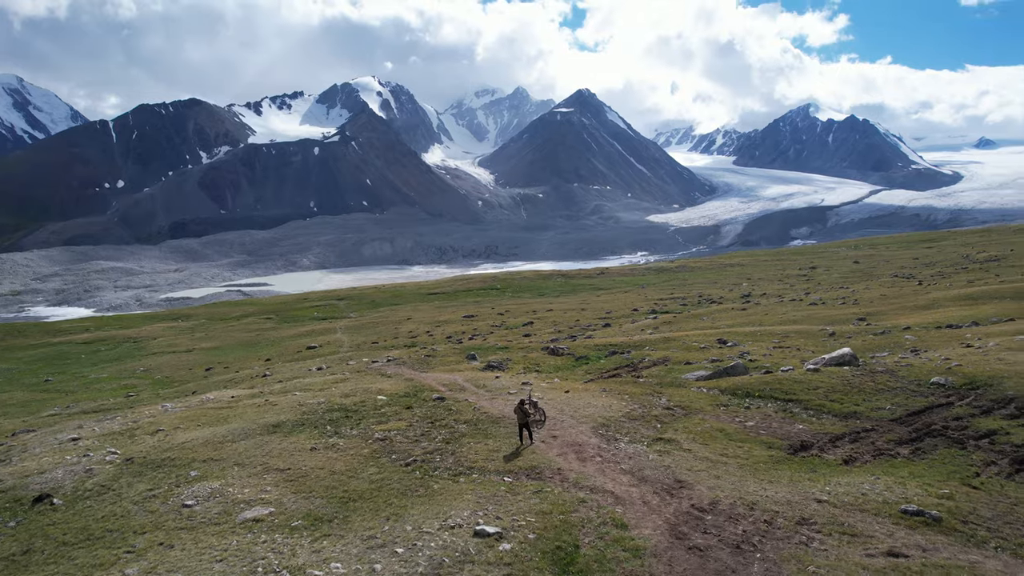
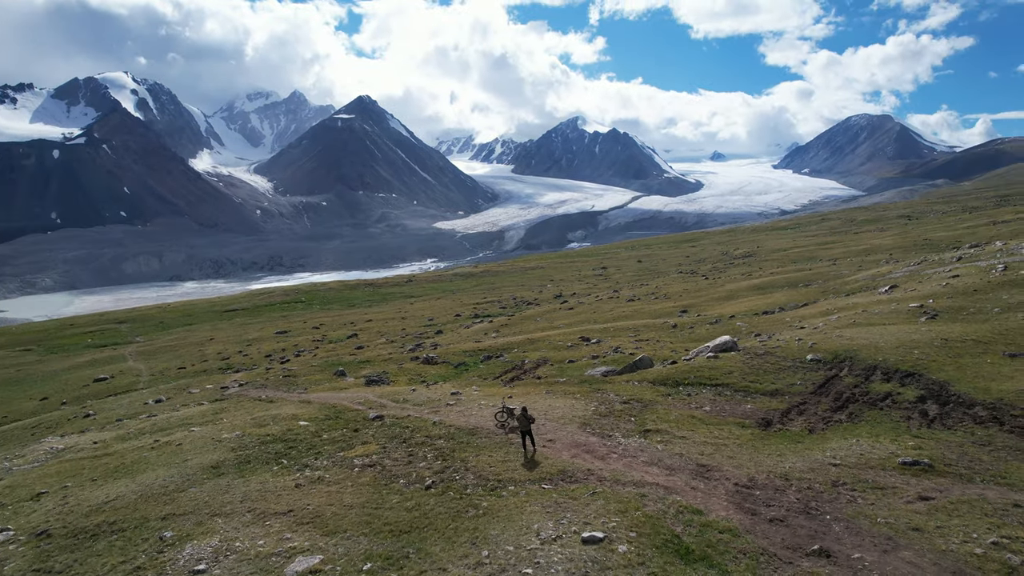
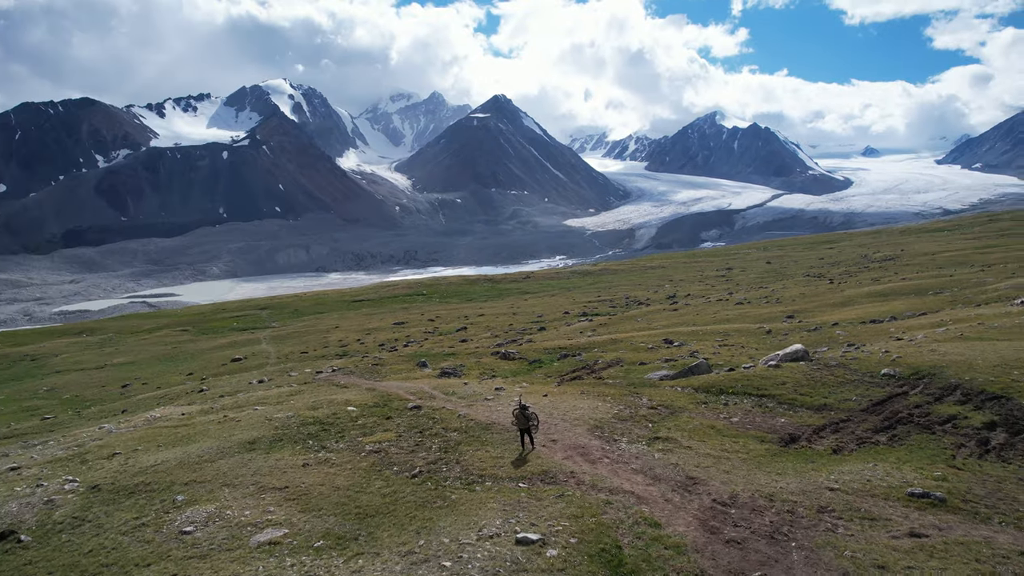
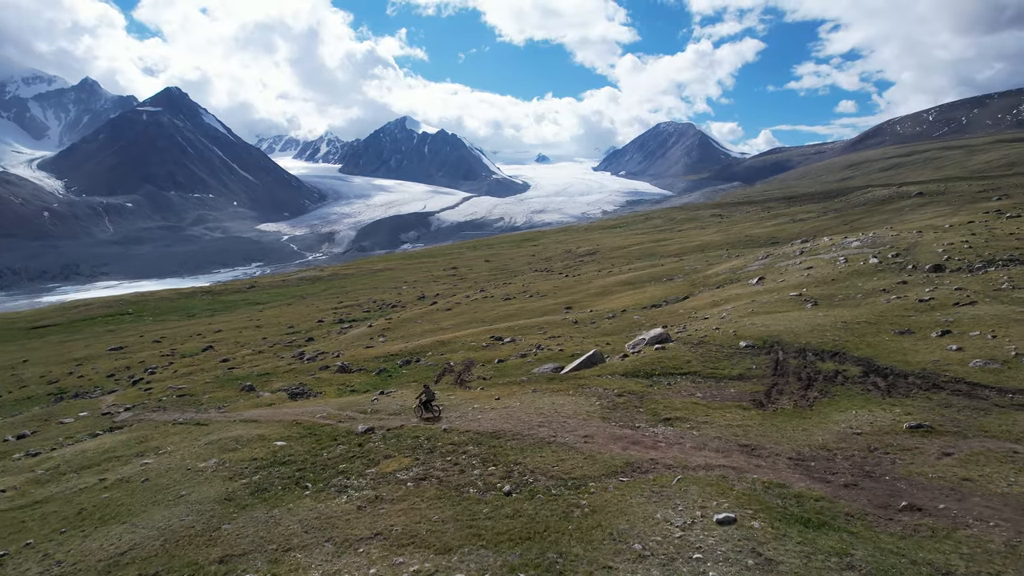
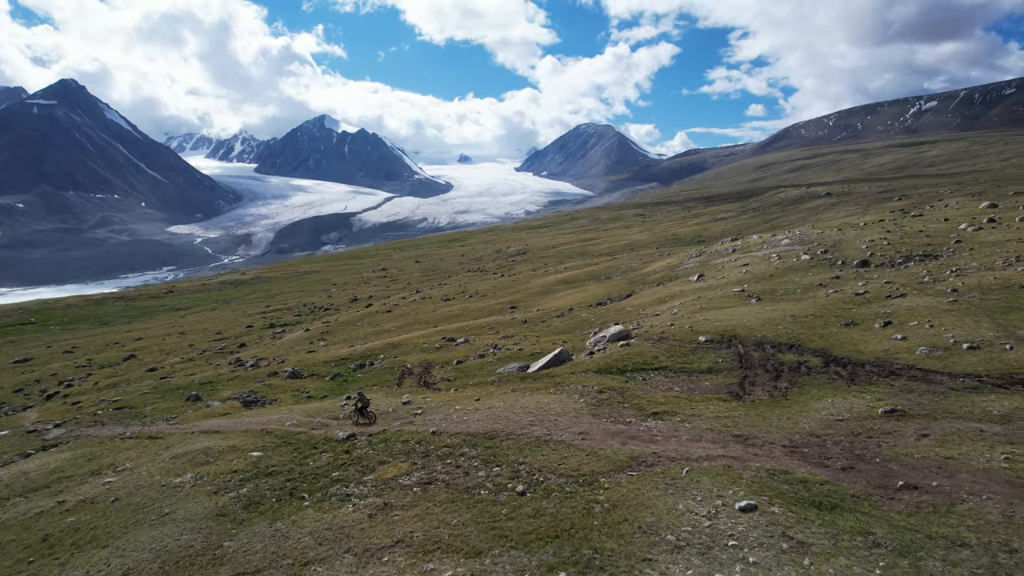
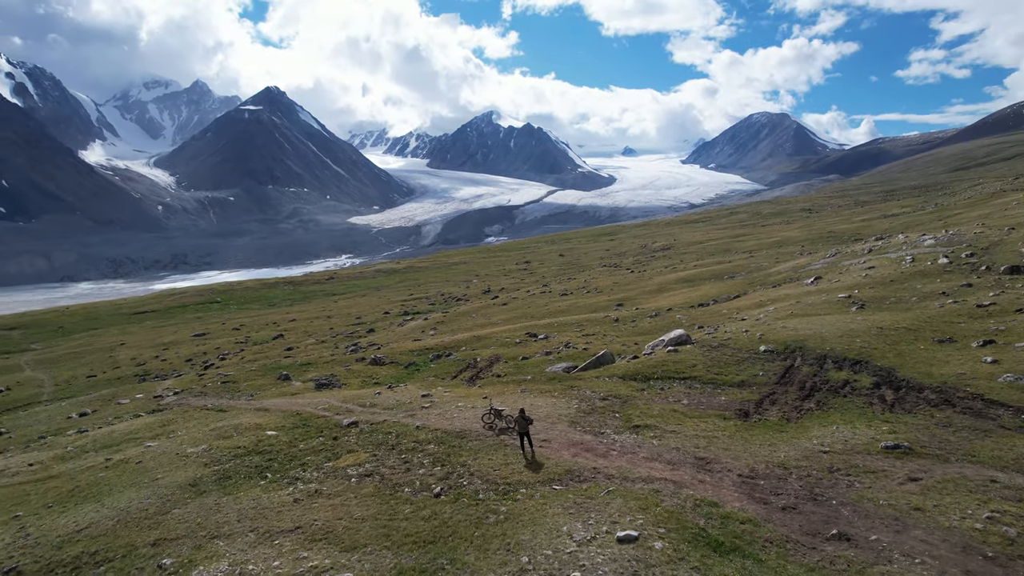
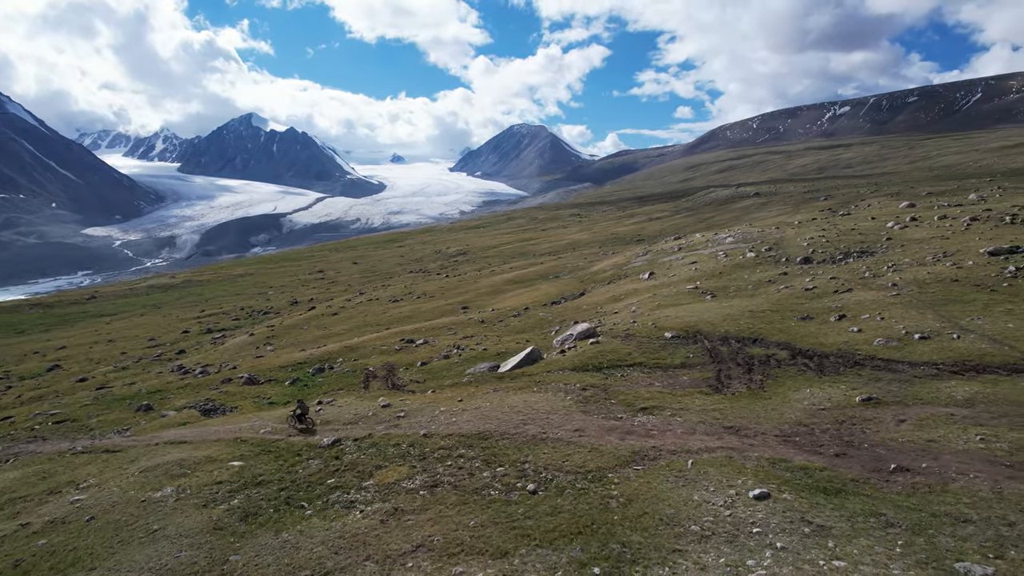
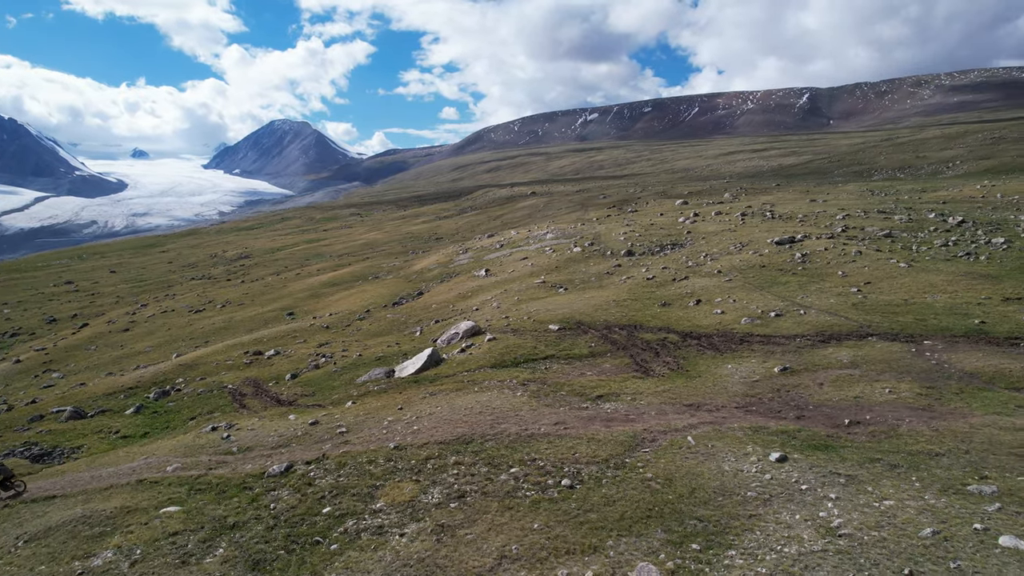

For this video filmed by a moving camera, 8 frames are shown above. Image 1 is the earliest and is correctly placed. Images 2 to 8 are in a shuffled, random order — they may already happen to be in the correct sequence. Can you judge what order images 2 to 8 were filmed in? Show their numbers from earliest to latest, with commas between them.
3, 2, 6, 4, 5, 7, 8
